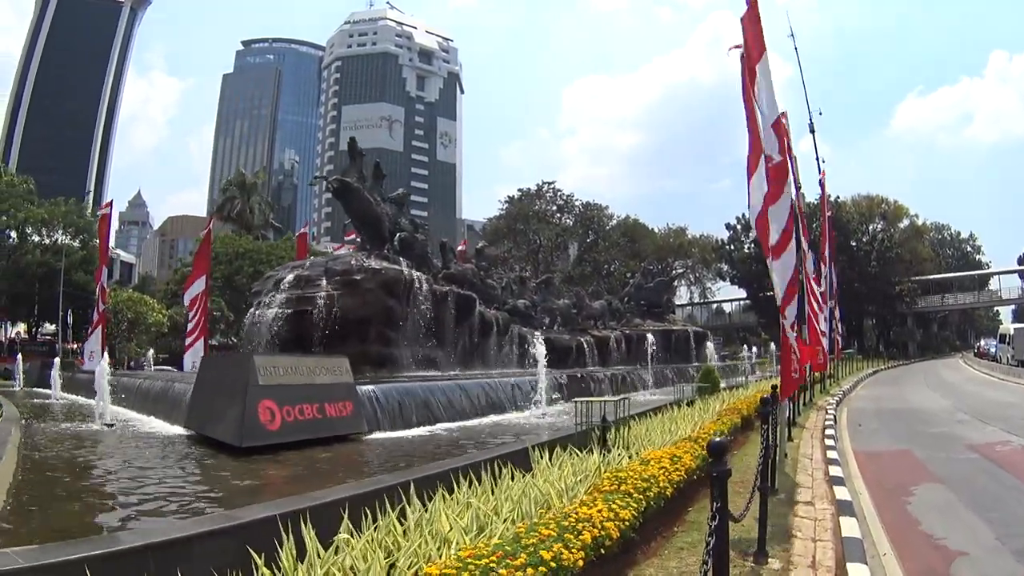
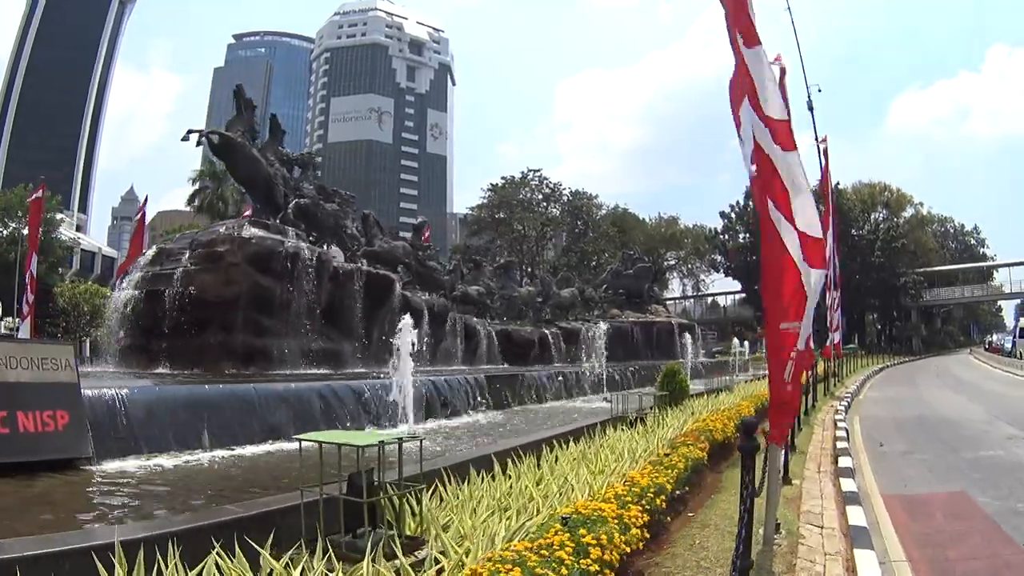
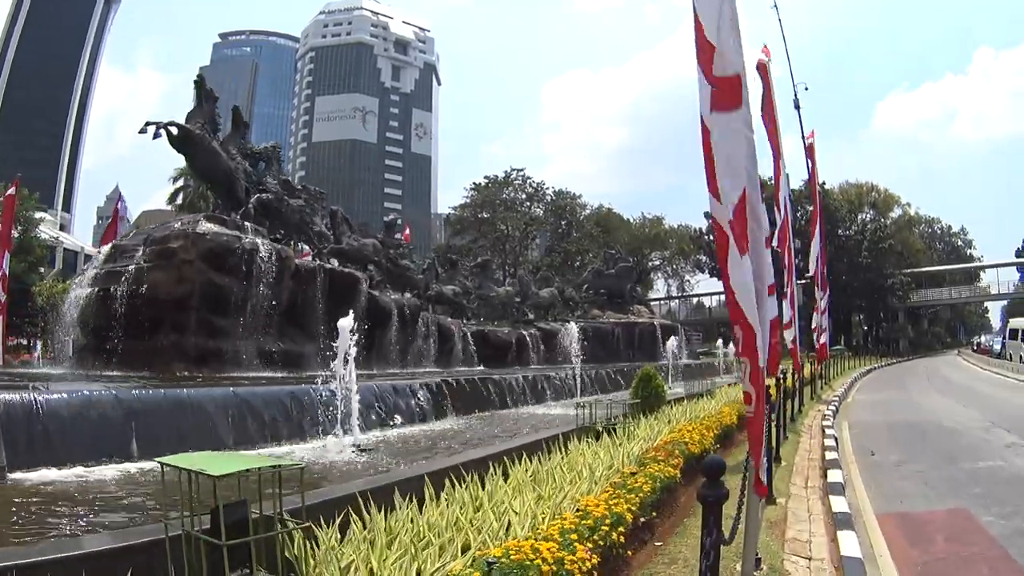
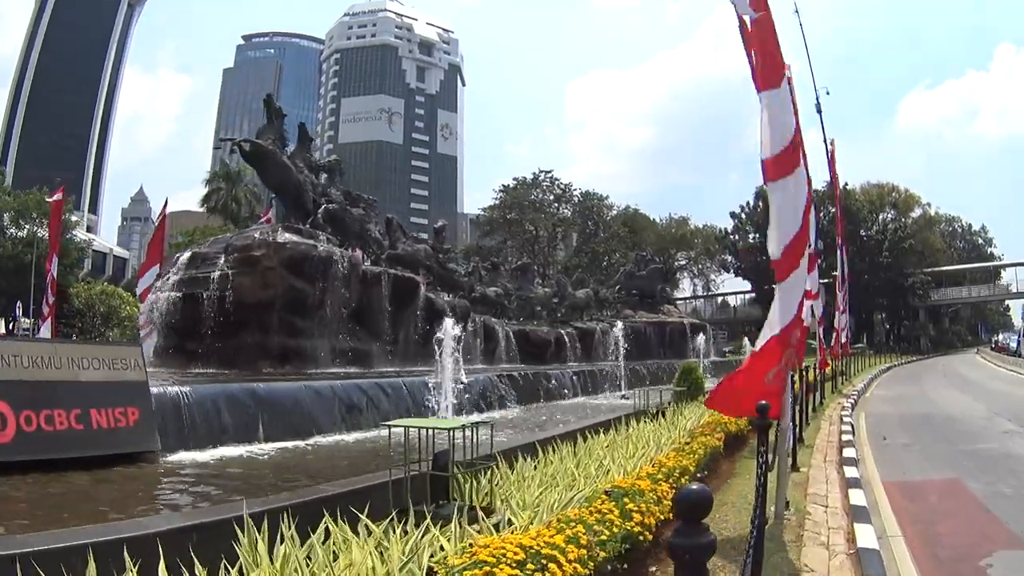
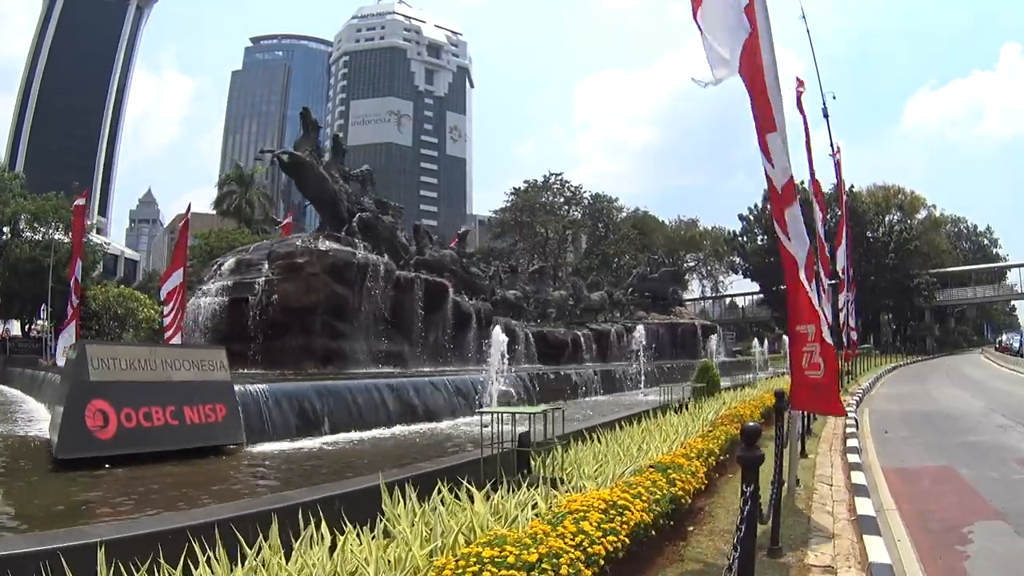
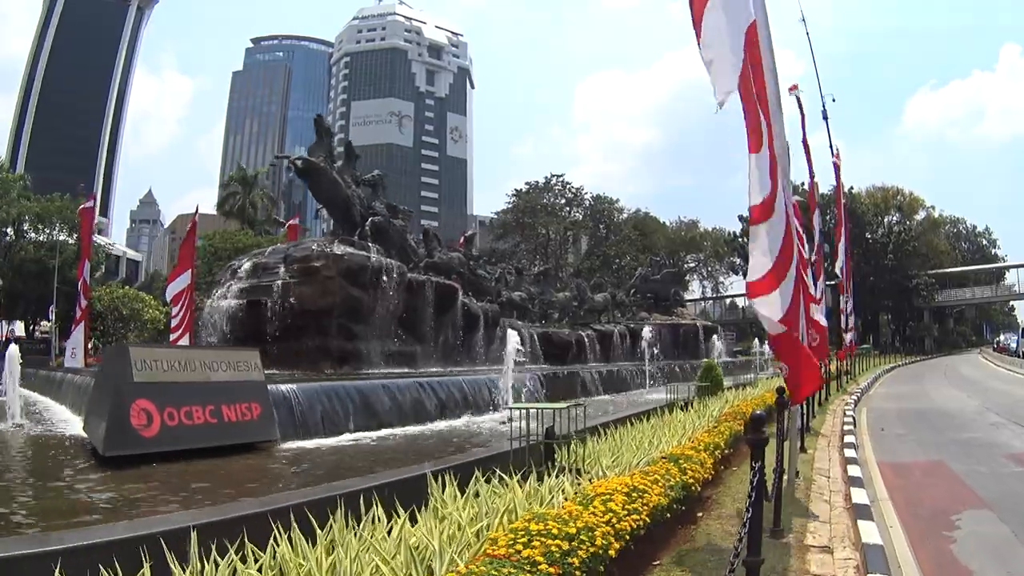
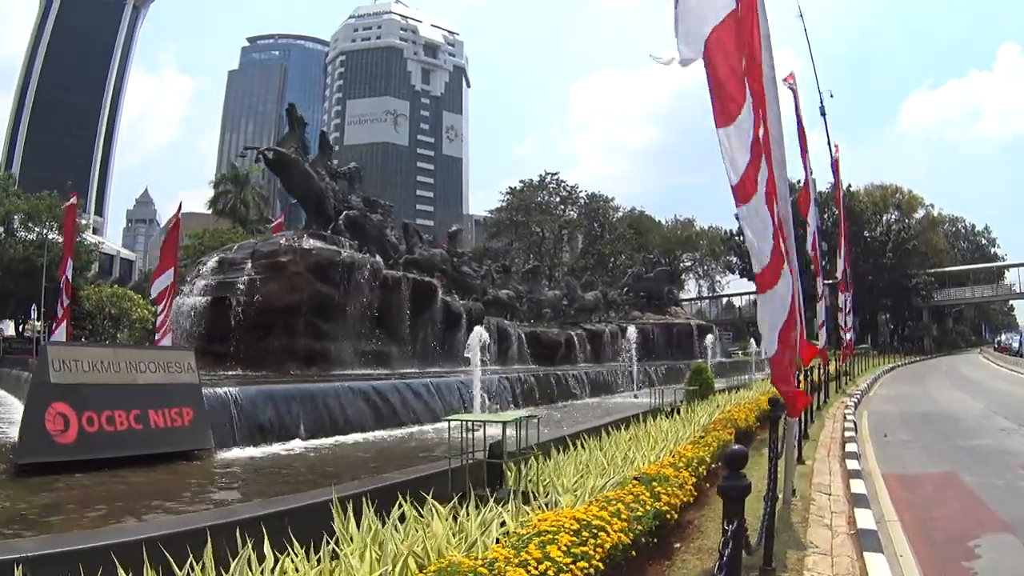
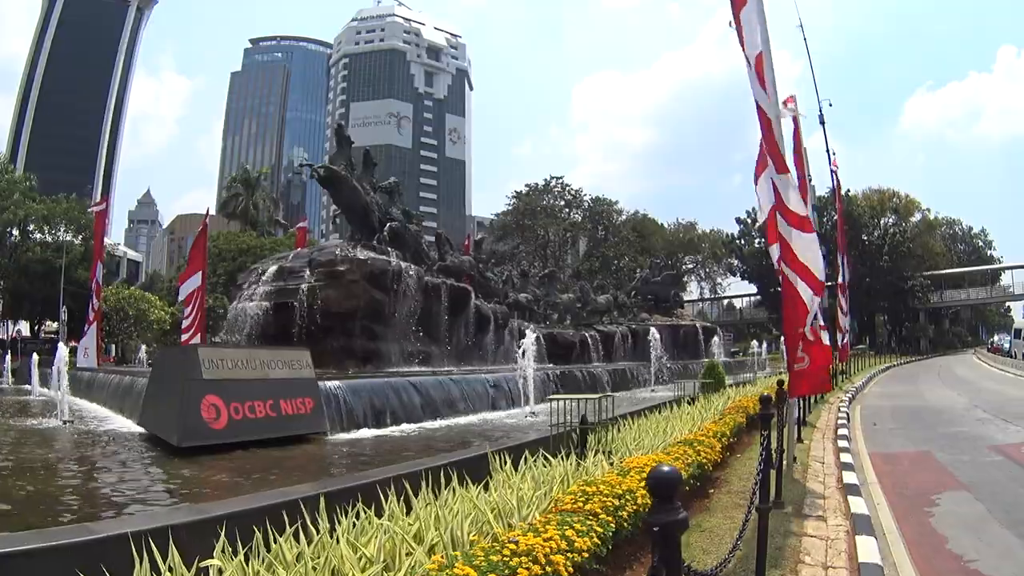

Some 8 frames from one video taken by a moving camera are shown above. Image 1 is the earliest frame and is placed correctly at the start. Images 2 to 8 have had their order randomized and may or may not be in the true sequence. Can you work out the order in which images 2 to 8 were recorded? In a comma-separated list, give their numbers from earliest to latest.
8, 6, 5, 7, 4, 2, 3
